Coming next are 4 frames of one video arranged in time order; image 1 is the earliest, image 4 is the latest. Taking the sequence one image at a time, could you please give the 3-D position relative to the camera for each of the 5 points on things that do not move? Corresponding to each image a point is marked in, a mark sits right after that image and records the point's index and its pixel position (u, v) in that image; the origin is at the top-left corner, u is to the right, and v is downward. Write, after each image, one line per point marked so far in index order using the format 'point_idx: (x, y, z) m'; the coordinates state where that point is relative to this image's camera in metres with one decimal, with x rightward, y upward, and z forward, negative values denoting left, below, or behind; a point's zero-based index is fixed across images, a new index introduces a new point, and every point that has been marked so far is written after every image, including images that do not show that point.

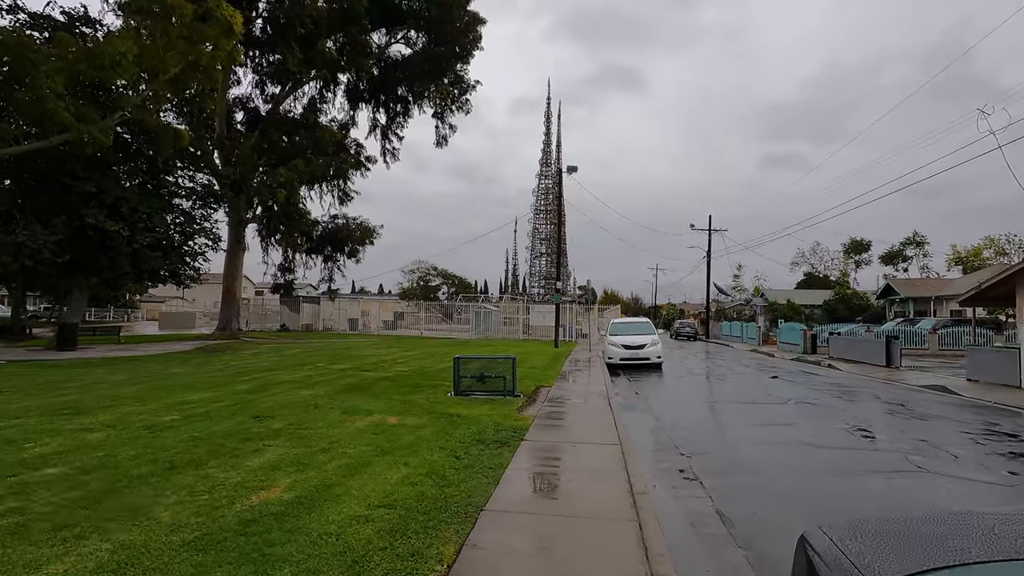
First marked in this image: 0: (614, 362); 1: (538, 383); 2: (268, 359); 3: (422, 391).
0: (+3.2, -2.3, +18.7) m
1: (+0.5, -2.0, +12.8) m
2: (-7.0, -2.0, +17.3) m
3: (-1.6, -1.9, +10.8) m
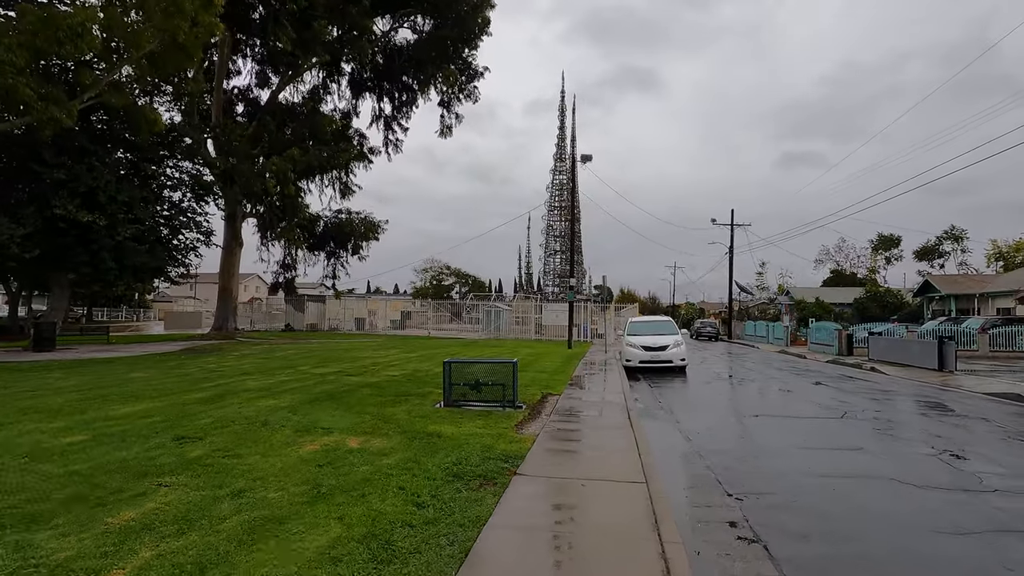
0: (+3.4, -2.2, +16.9) m
1: (+0.6, -1.9, +11.0) m
2: (-6.8, -1.9, +15.8) m
3: (-1.6, -1.7, +9.2) m
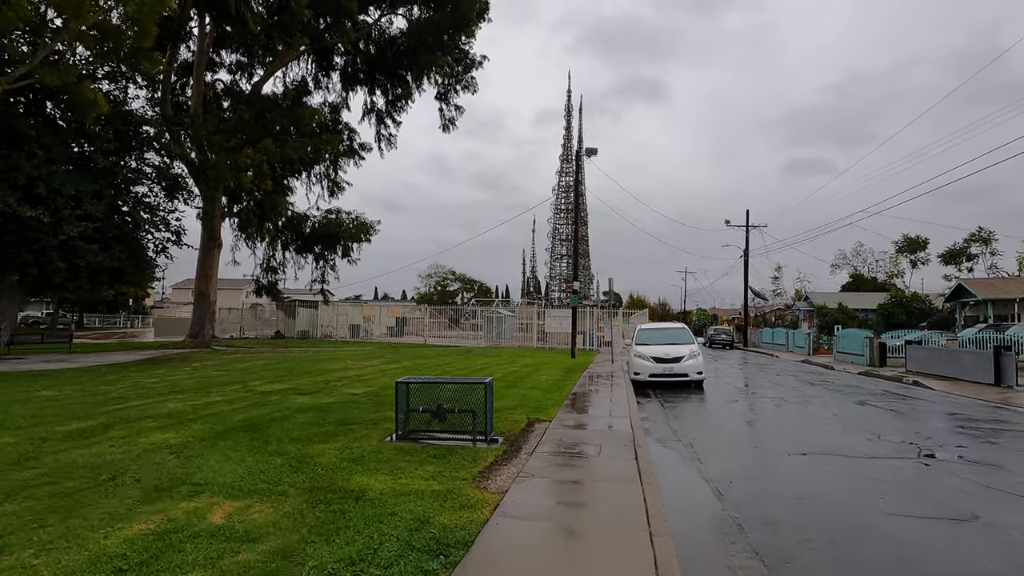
0: (+3.2, -2.2, +14.7) m
1: (+0.3, -1.9, +8.9) m
2: (-7.1, -2.0, +13.8) m
3: (-1.9, -1.7, +7.1) m
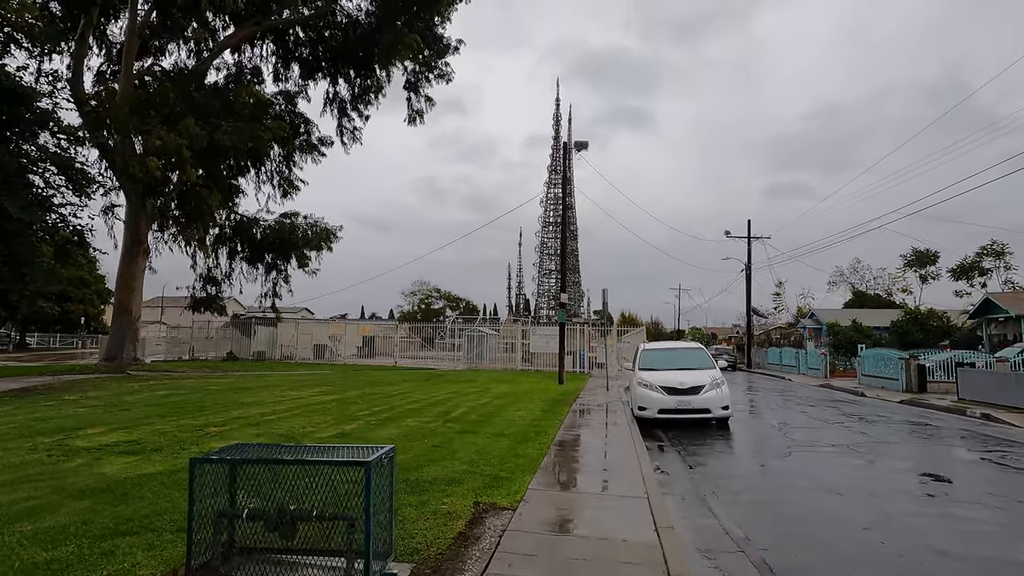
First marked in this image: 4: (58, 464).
0: (+2.6, -2.4, +11.2) m
1: (-0.2, -1.9, +5.4) m
2: (-7.7, -2.1, +10.1) m
3: (-2.5, -1.6, +3.5) m
4: (-4.5, -1.7, +5.9) m
